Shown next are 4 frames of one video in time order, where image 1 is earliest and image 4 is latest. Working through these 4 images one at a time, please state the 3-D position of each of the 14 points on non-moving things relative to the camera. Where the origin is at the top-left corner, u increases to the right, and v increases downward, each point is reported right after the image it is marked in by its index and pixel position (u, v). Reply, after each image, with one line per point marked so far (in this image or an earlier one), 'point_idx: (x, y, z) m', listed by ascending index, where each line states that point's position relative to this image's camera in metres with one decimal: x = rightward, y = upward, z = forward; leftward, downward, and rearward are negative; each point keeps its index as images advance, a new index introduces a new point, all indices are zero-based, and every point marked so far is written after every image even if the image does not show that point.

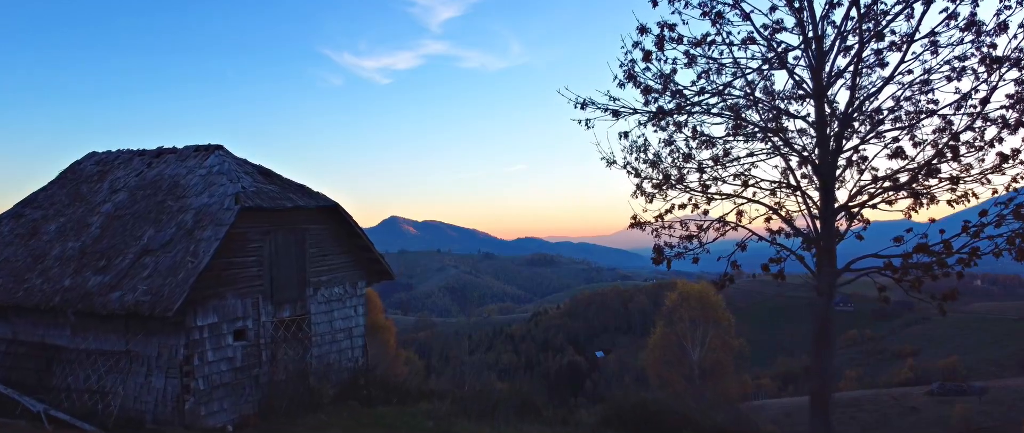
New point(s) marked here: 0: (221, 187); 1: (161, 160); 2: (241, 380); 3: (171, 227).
0: (-6.0, +0.6, +12.9) m
1: (-8.0, +1.3, +14.3) m
2: (-5.3, -3.2, +12.4) m
3: (-6.7, -0.2, +12.5) m
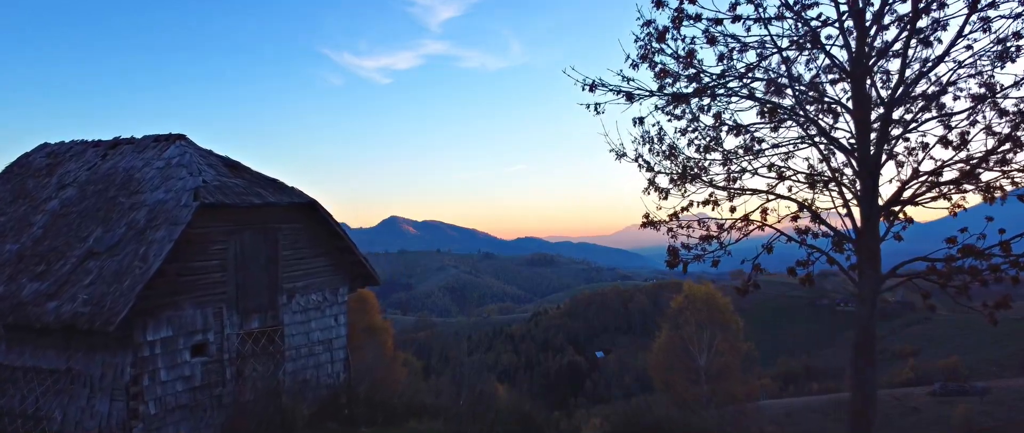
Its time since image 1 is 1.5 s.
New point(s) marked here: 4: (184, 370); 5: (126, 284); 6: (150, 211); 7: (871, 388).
0: (-6.0, +0.6, +11.3) m
1: (-8.0, +1.3, +12.8) m
2: (-5.3, -3.2, +10.9) m
3: (-6.8, -0.2, +10.9) m
4: (-5.5, -2.6, +10.7) m
5: (-6.0, -1.1, +9.8) m
6: (-6.3, +0.1, +11.0) m
7: (+5.6, -2.7, +9.9) m
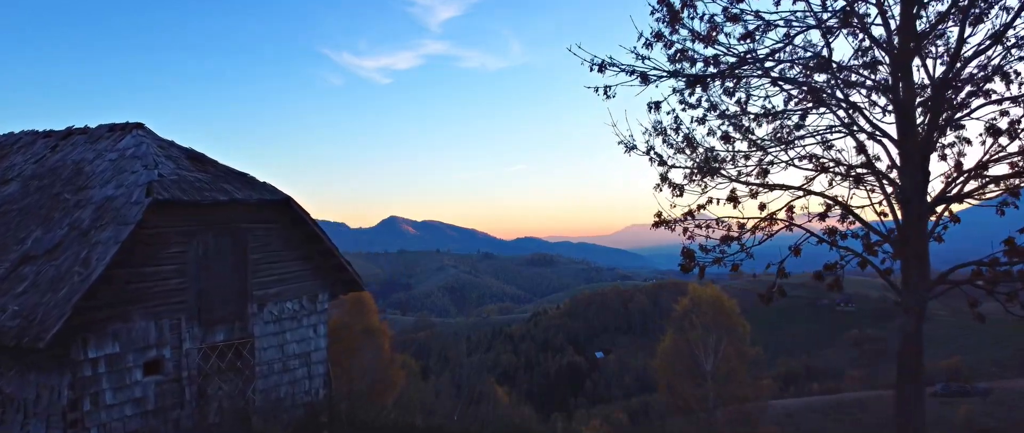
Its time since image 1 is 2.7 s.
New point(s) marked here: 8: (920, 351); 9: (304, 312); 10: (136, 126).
0: (-6.0, +0.7, +9.9) m
1: (-8.0, +1.3, +11.4) m
2: (-5.4, -3.2, +9.5) m
3: (-6.8, -0.2, +9.6) m
4: (-5.6, -2.6, +9.3) m
5: (-6.0, -1.0, +8.5) m
6: (-6.3, +0.1, +9.6) m
7: (+5.6, -2.6, +8.5) m
8: (+5.6, -1.8, +8.6) m
9: (-3.9, -1.8, +12.0) m
10: (-6.6, +1.6, +11.1) m
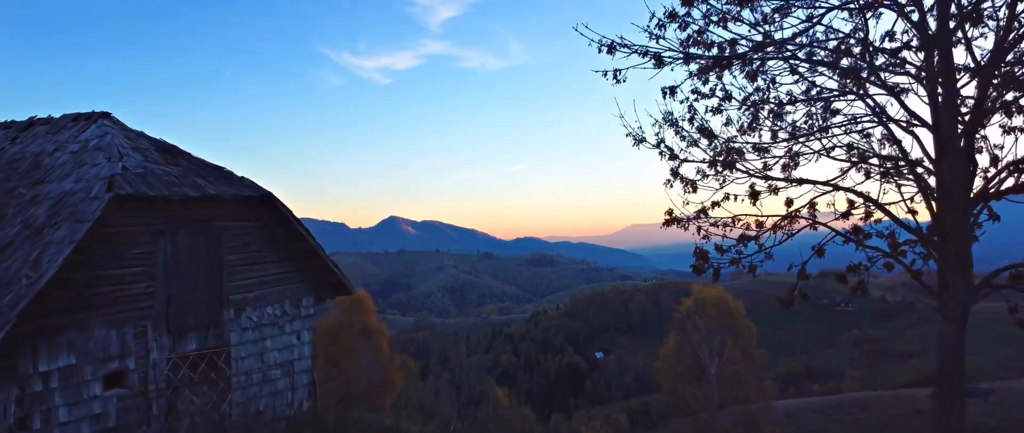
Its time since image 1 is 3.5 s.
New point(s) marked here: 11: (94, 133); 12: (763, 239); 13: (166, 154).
0: (-6.0, +0.7, +9.0) m
1: (-8.0, +1.4, +10.5) m
2: (-5.4, -3.1, +8.6) m
3: (-6.8, -0.1, +8.6) m
4: (-5.6, -2.5, +8.4) m
5: (-6.0, -1.0, +7.5) m
6: (-6.3, +0.2, +8.7) m
7: (+5.6, -2.6, +7.6) m
8: (+5.6, -1.8, +7.7) m
9: (-3.9, -1.8, +11.0) m
10: (-6.6, +1.6, +10.1) m
11: (-6.5, +1.3, +9.8) m
12: (+3.5, -0.3, +8.4) m
13: (-5.5, +1.0, +9.9) m
